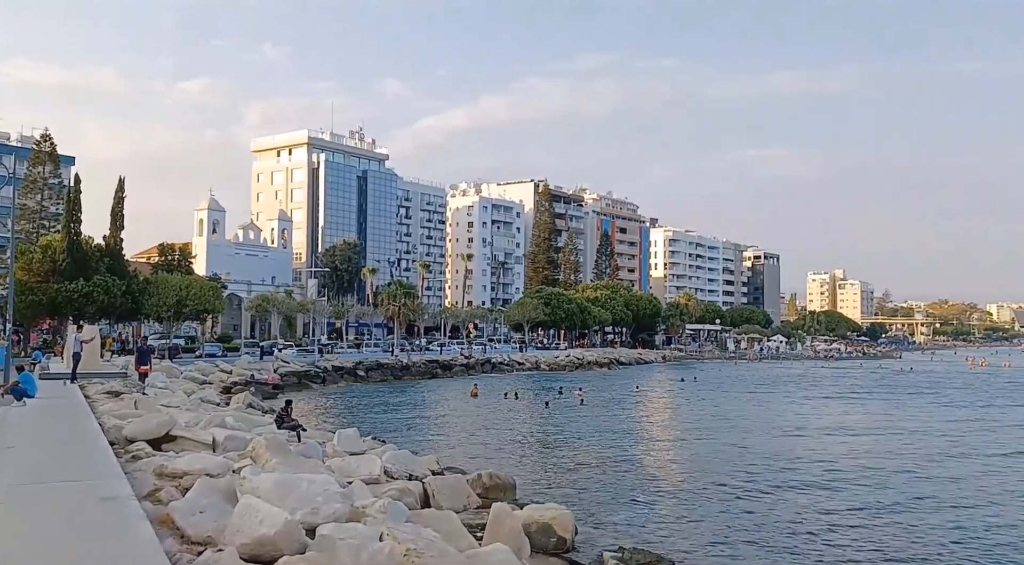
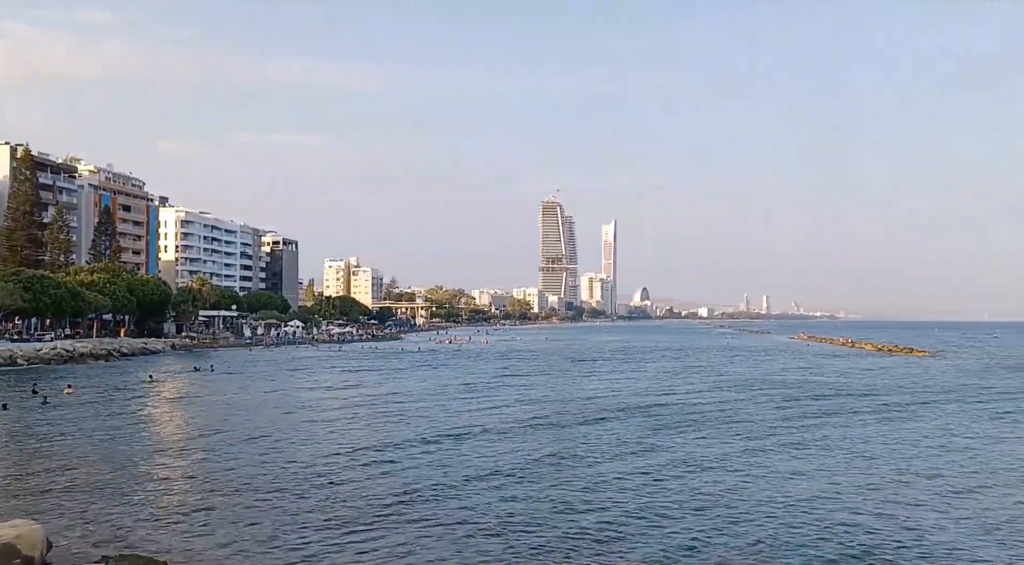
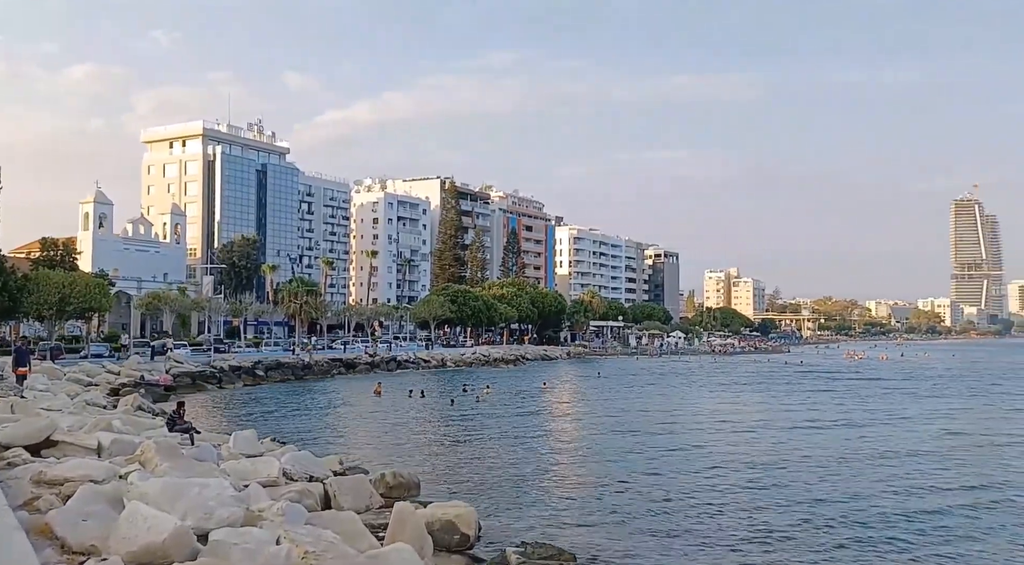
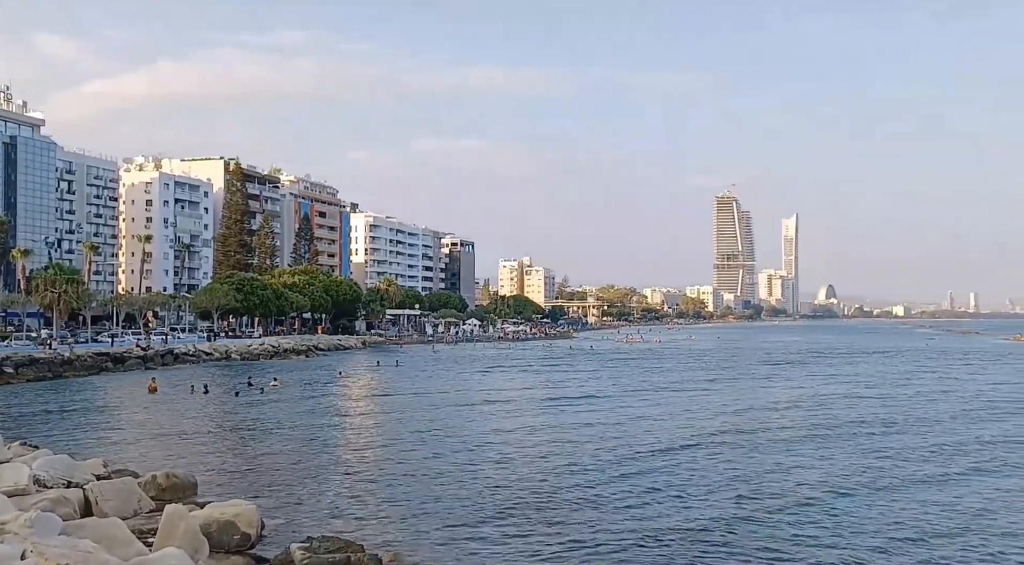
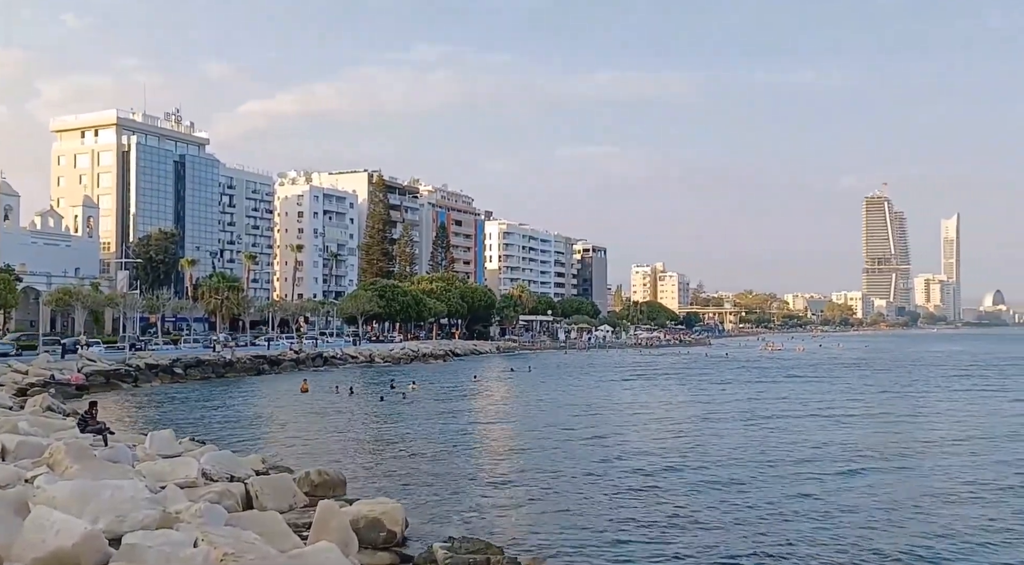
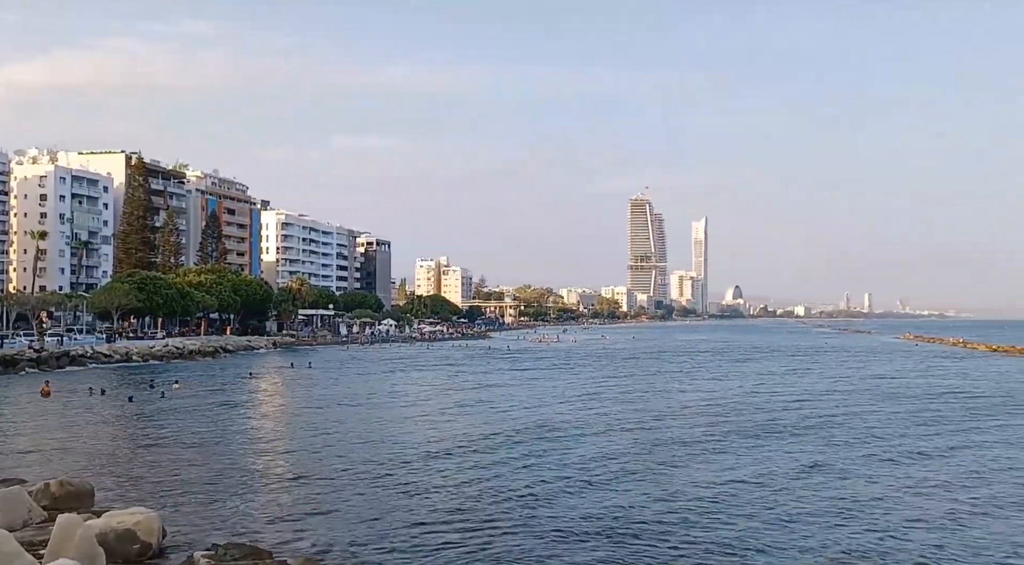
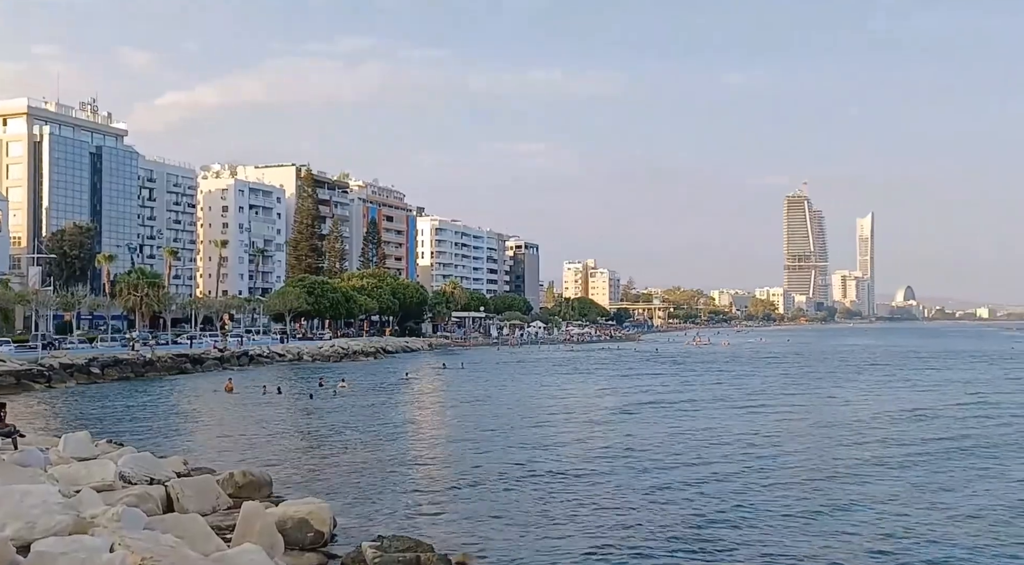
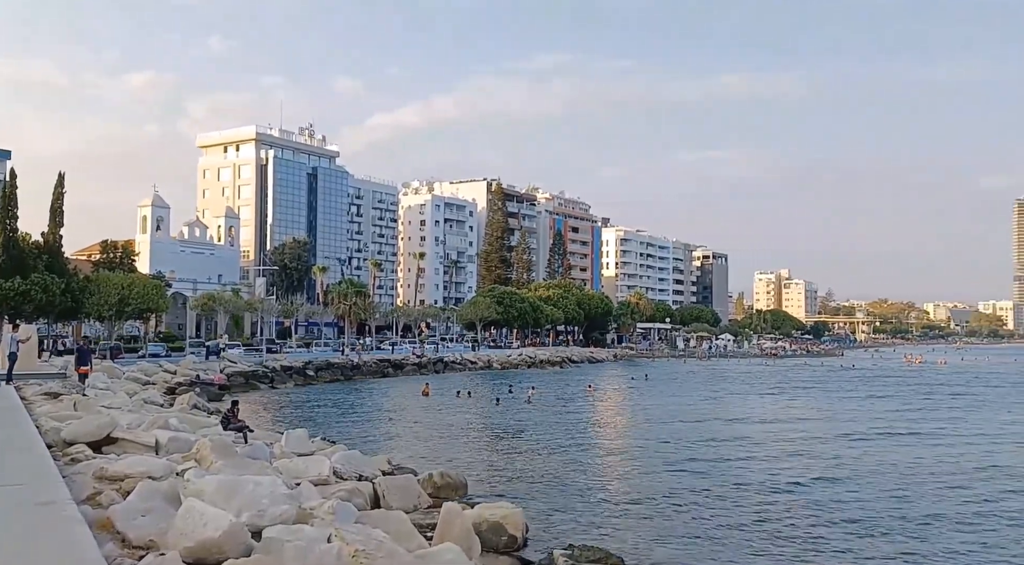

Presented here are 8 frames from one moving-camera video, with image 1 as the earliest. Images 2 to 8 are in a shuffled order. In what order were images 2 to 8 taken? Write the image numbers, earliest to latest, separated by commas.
8, 3, 5, 7, 4, 6, 2
